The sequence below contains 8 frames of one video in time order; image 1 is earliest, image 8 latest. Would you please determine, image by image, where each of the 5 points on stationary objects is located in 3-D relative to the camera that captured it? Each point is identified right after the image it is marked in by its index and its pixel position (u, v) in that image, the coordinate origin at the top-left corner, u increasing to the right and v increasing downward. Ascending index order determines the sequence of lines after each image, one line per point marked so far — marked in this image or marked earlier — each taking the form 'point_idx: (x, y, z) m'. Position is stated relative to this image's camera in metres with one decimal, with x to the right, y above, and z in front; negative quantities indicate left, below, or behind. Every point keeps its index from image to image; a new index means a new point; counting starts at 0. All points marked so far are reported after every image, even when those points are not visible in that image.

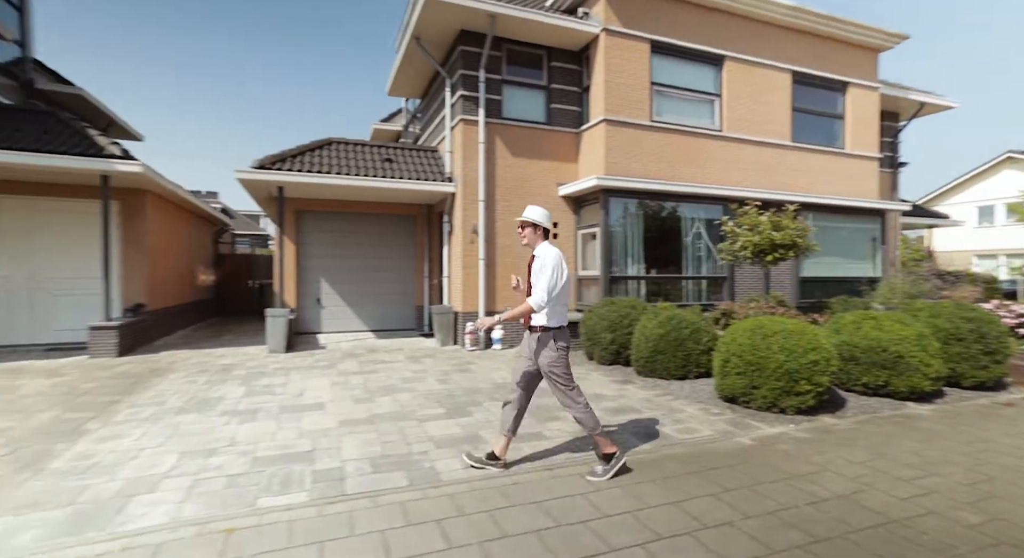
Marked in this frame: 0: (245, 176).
0: (-3.9, +1.5, +7.6) m
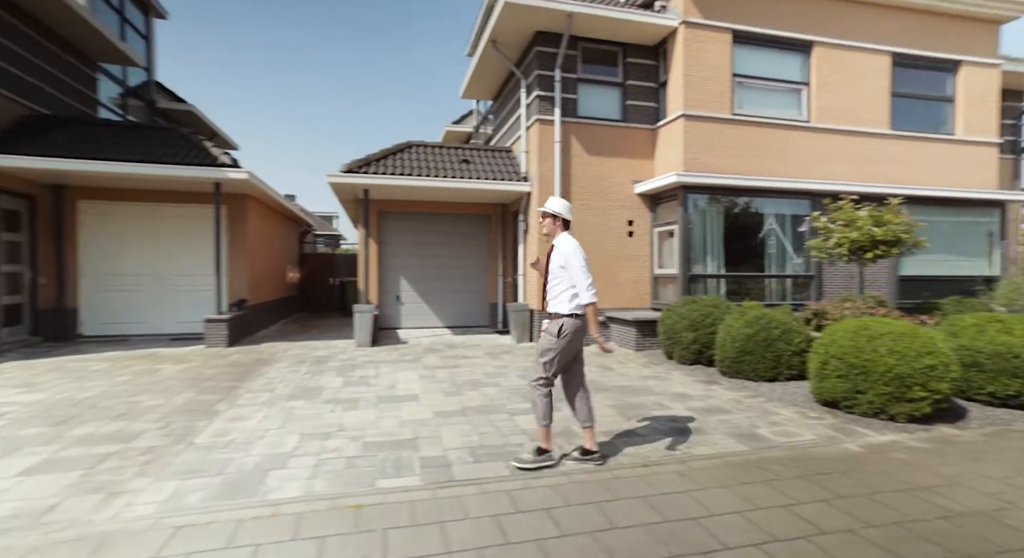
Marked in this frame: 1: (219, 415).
0: (-2.7, +1.5, +8.1) m
1: (-2.4, -1.1, +4.4) m
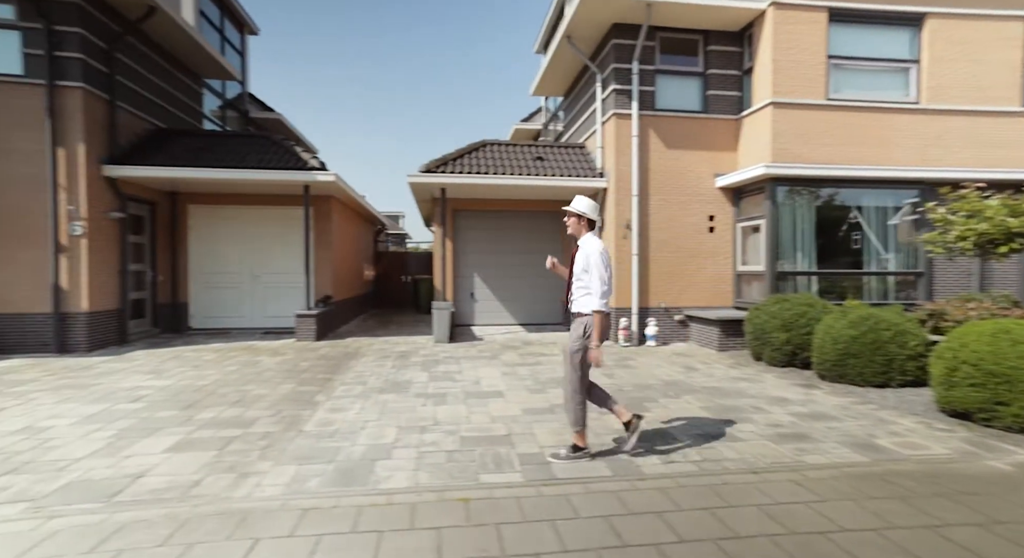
0: (-1.5, +1.6, +8.4) m
1: (-1.7, -1.1, +4.7) m
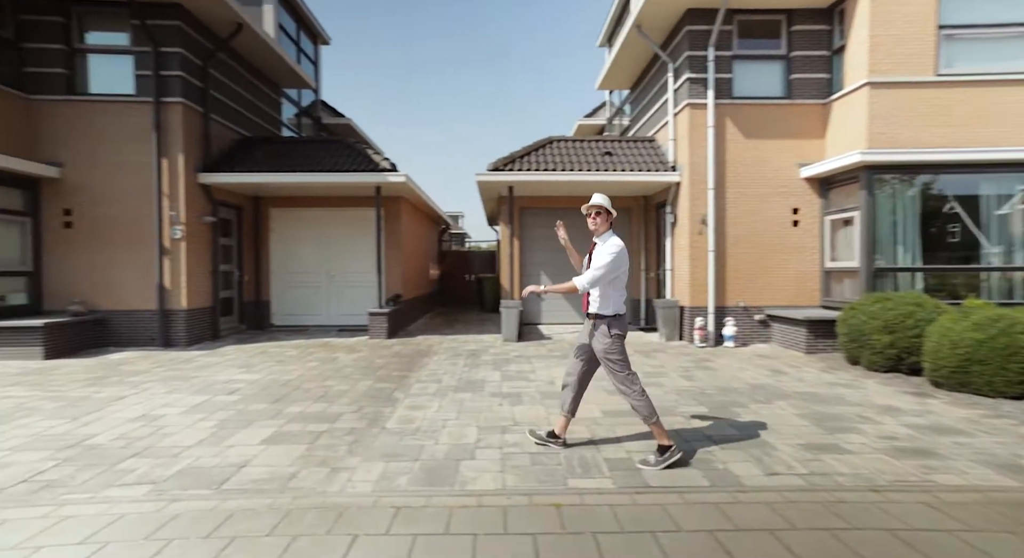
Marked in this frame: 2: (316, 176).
0: (-0.5, +1.6, +8.4) m
1: (-1.0, -1.1, +4.7) m
2: (-3.5, +1.8, +9.3) m
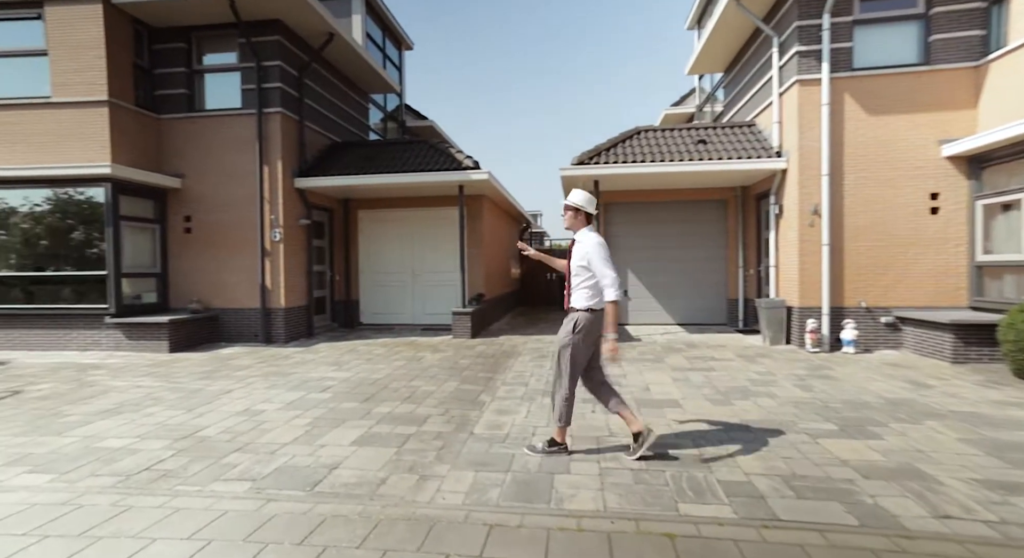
0: (+0.8, +1.6, +8.1) m
1: (-0.2, -1.1, +4.6) m
2: (-2.0, +1.8, +9.5) m
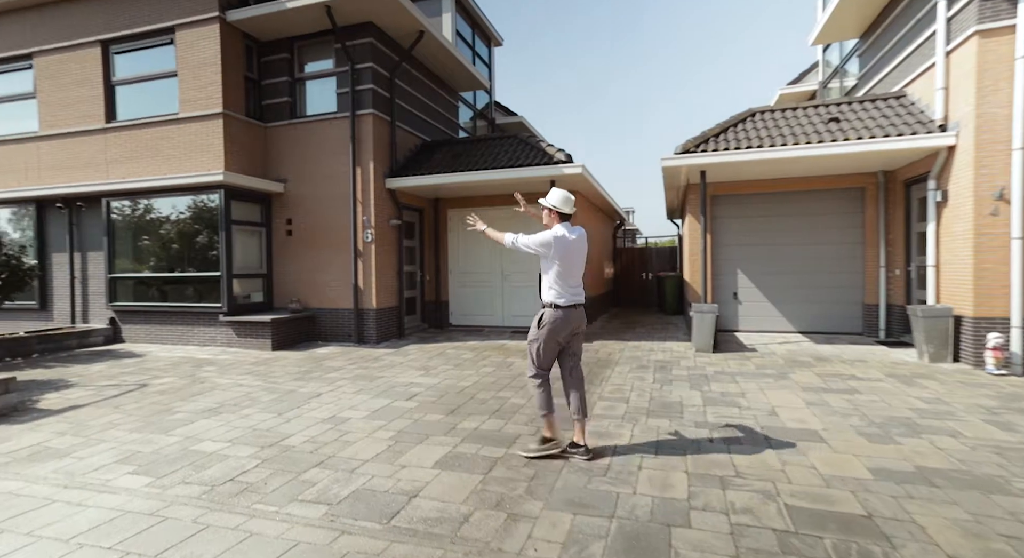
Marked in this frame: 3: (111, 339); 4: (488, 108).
0: (+2.2, +1.6, +7.3) m
1: (+0.6, -1.1, +4.0) m
2: (-0.4, +1.8, +9.2) m
3: (-8.3, -1.2, +11.1) m
4: (-0.7, +4.9, +15.3) m
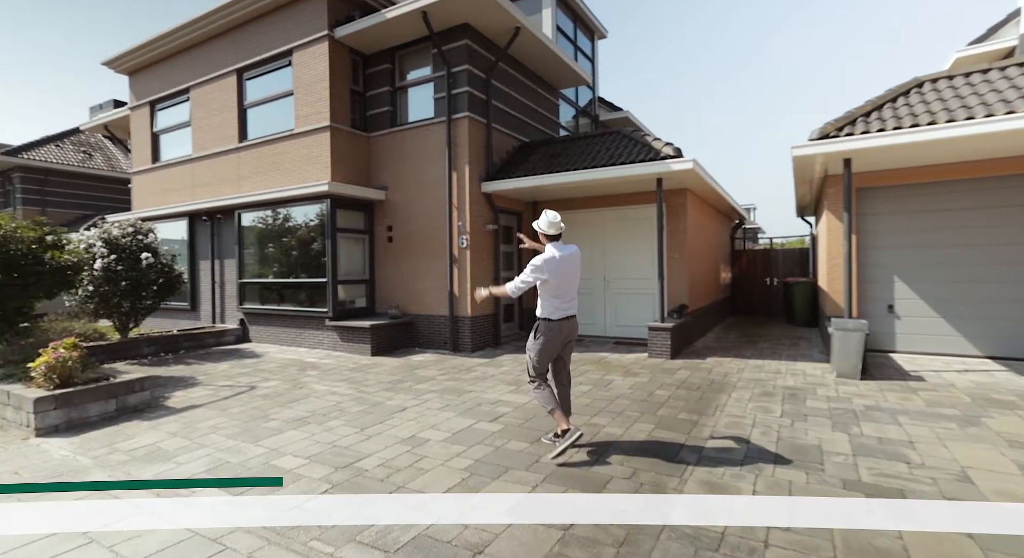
0: (+3.4, +1.5, +6.2) m
1: (+1.1, -1.2, +3.3) m
2: (+1.3, +1.7, +8.5) m
3: (-6.2, -1.3, +12.0) m
4: (+2.2, +4.8, +14.6) m
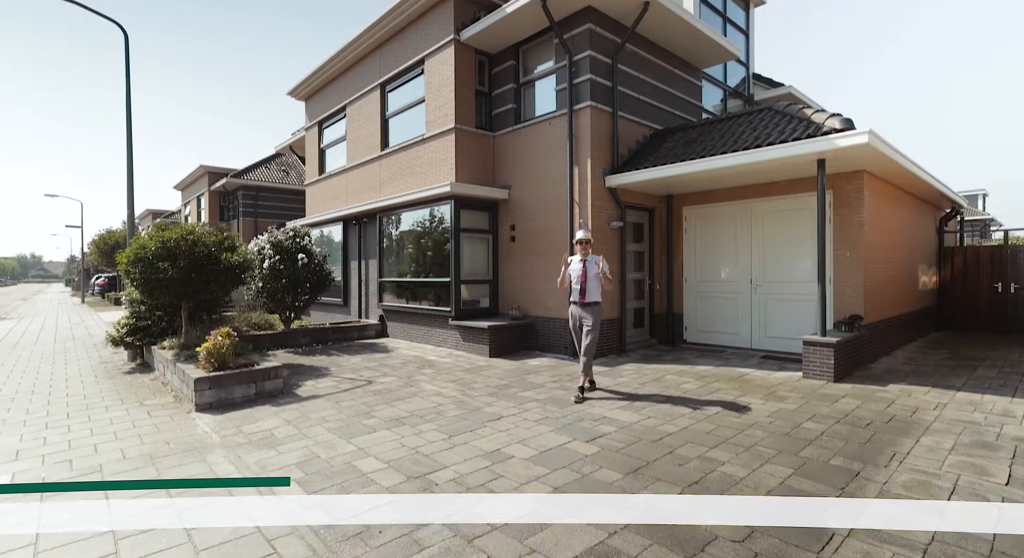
0: (+4.4, +1.5, +4.5) m
1: (+1.4, -1.2, +2.3) m
2: (+3.0, +1.7, +7.3) m
3: (-3.2, -1.3, +12.7) m
4: (+5.7, +4.7, +13.0) m
